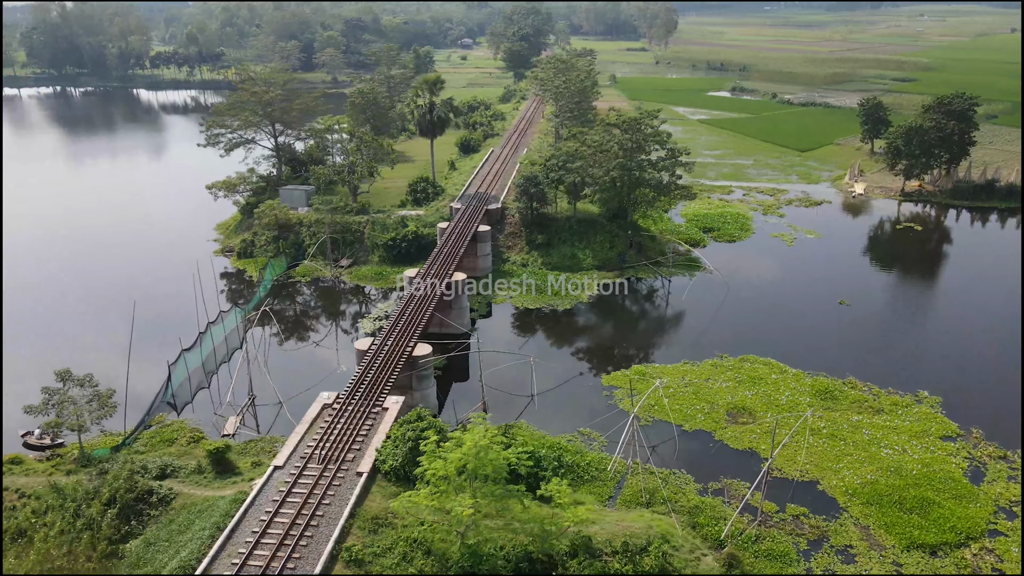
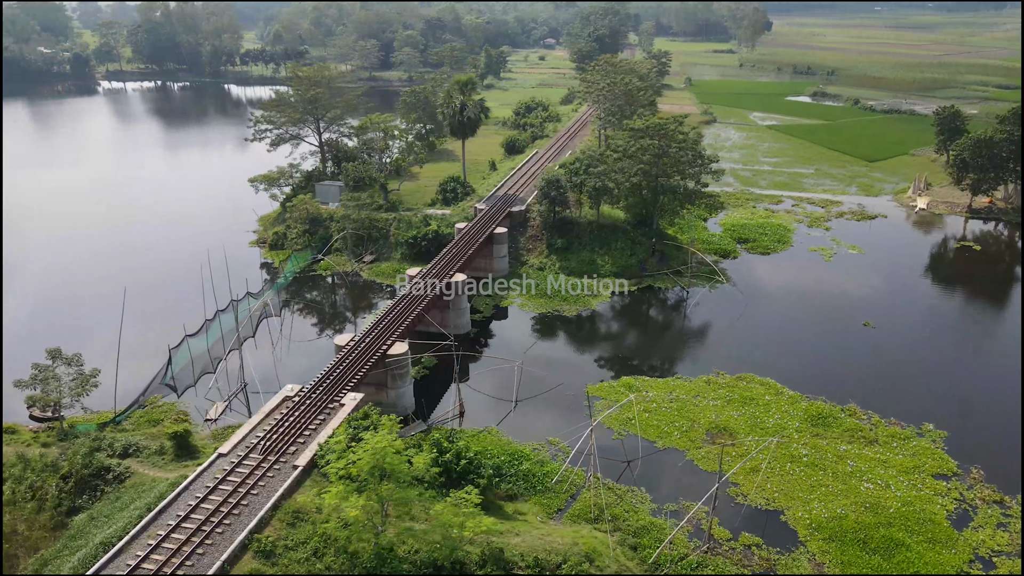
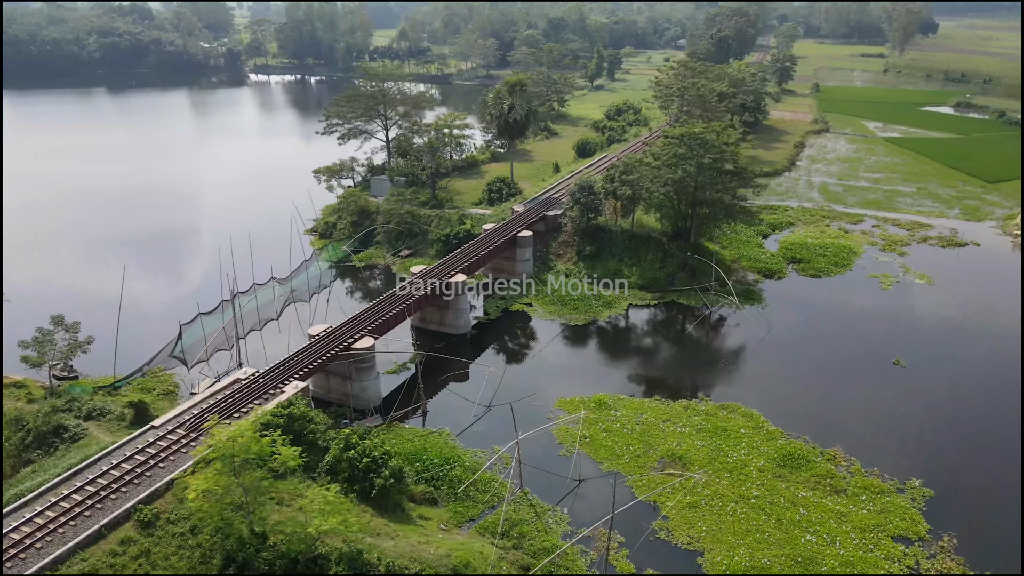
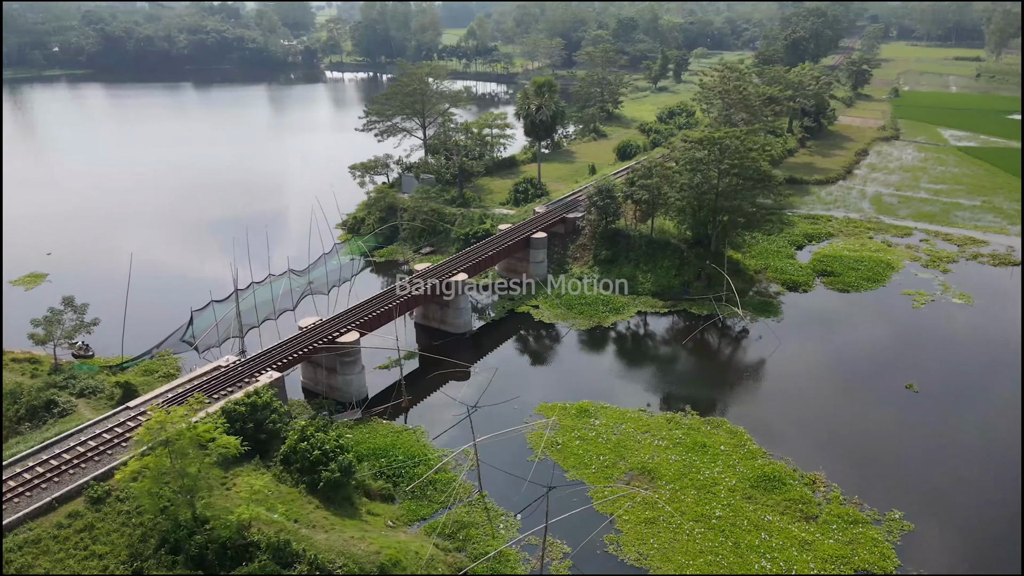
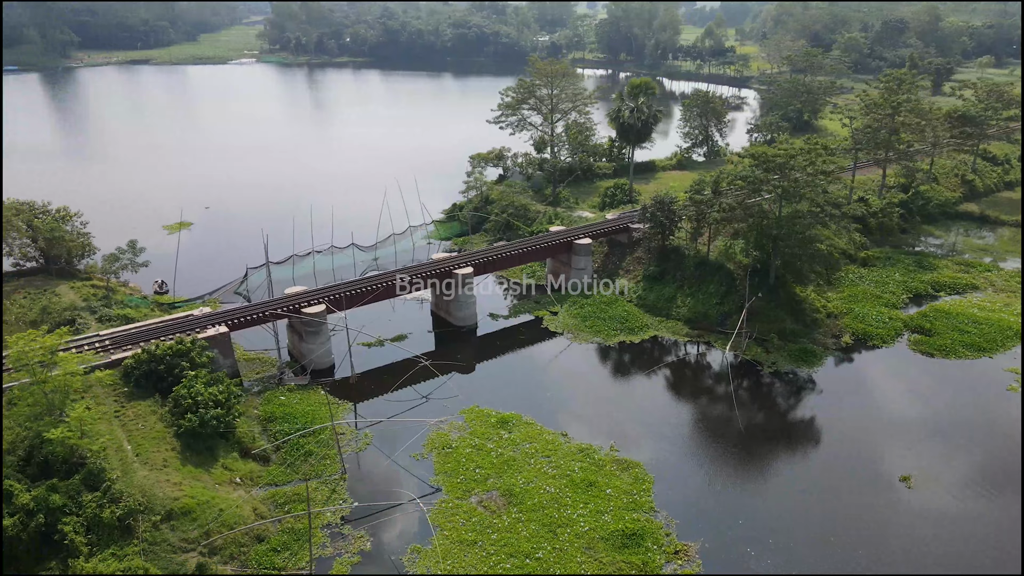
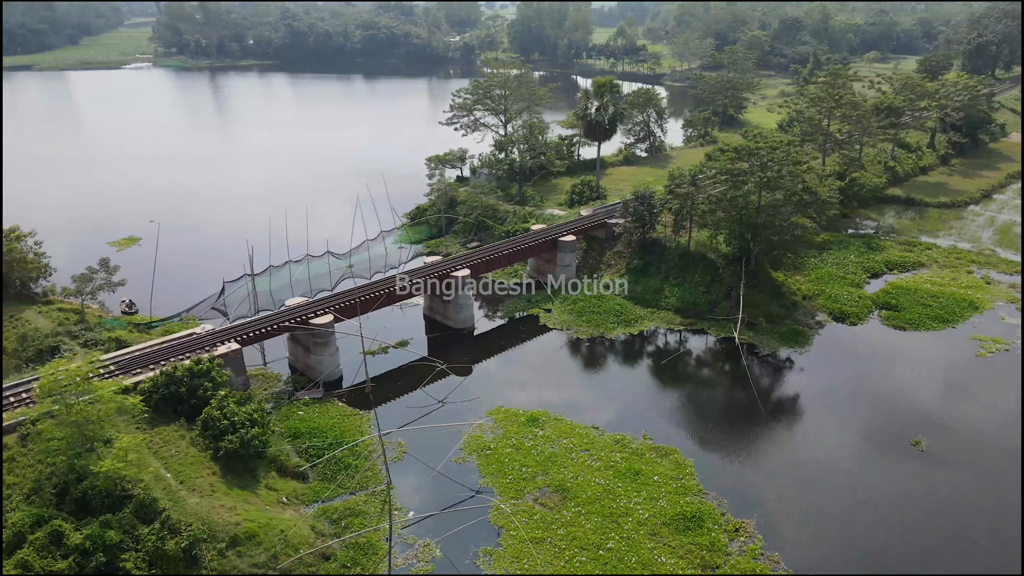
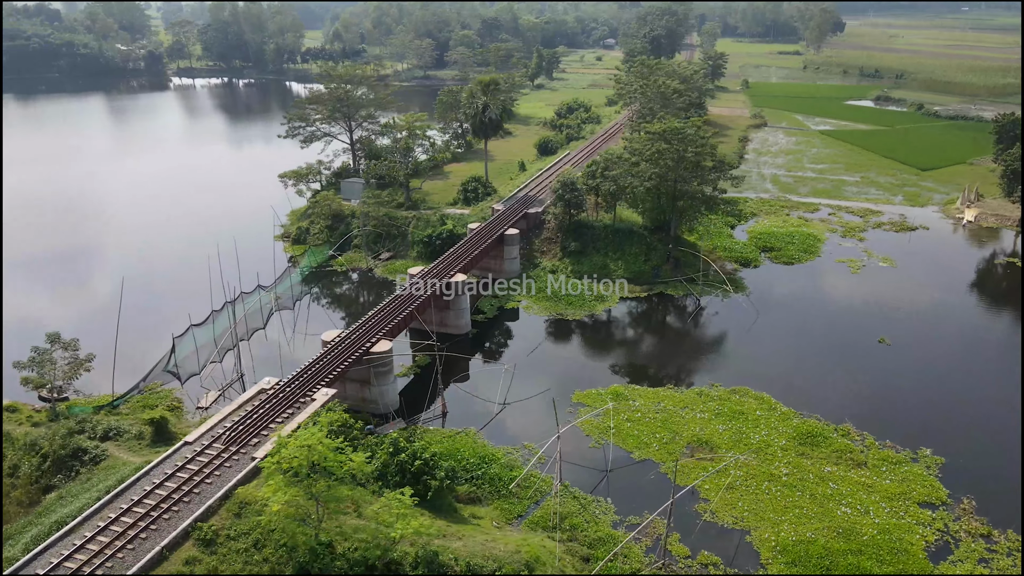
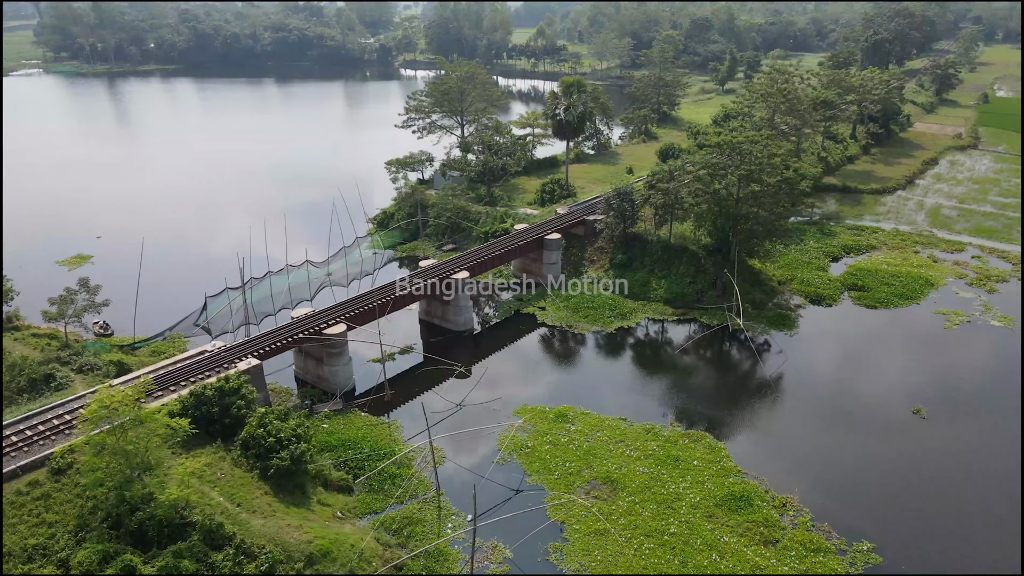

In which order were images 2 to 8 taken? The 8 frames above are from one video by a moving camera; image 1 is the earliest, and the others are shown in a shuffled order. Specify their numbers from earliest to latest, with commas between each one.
2, 7, 3, 4, 8, 6, 5
